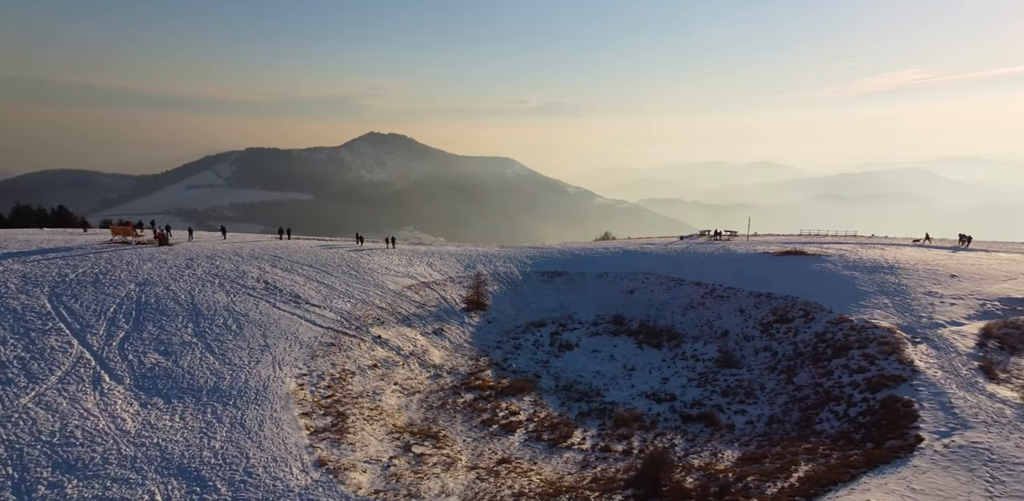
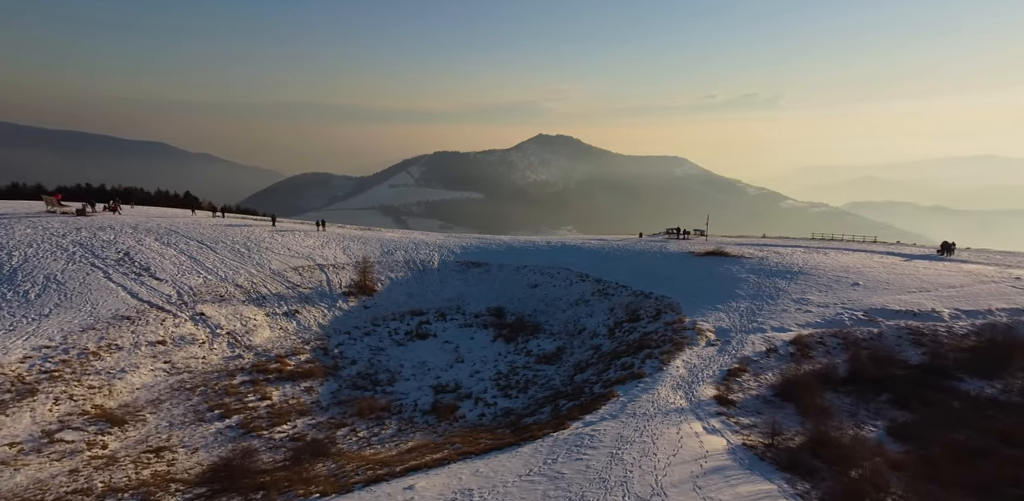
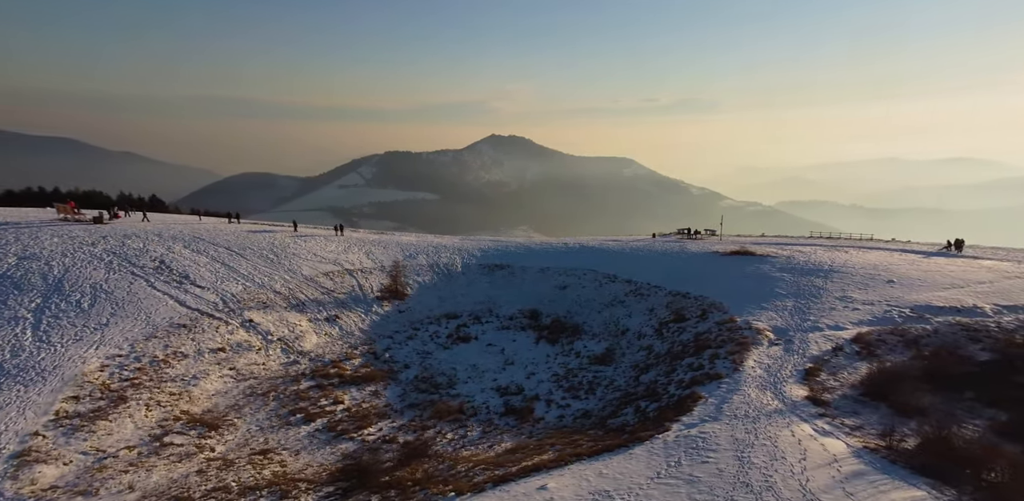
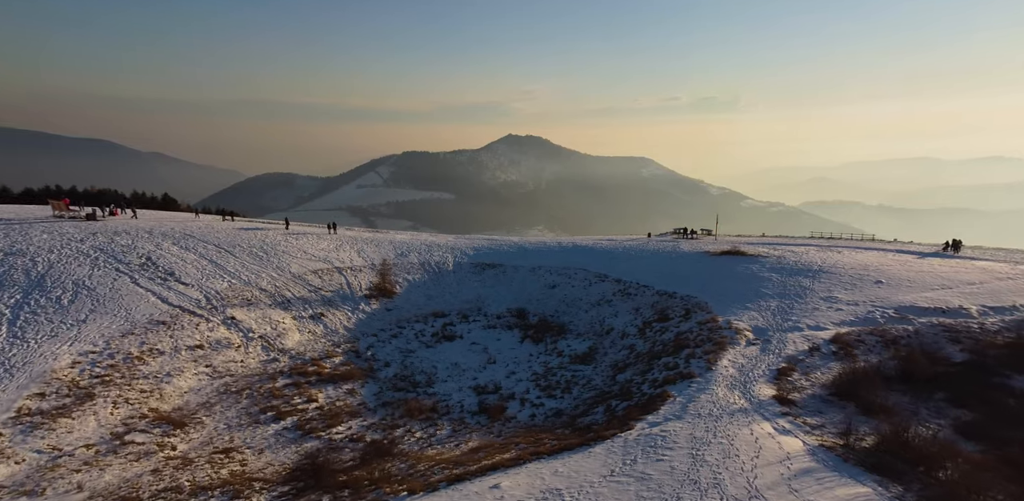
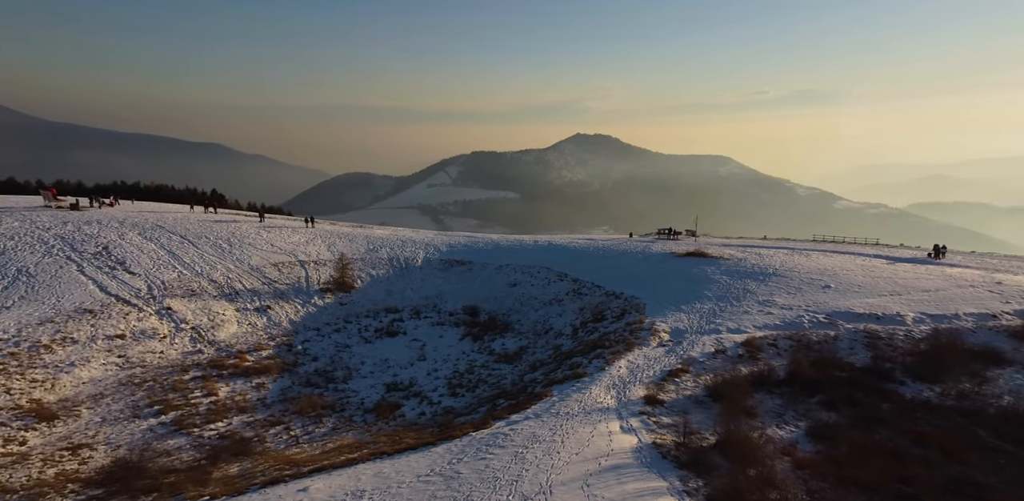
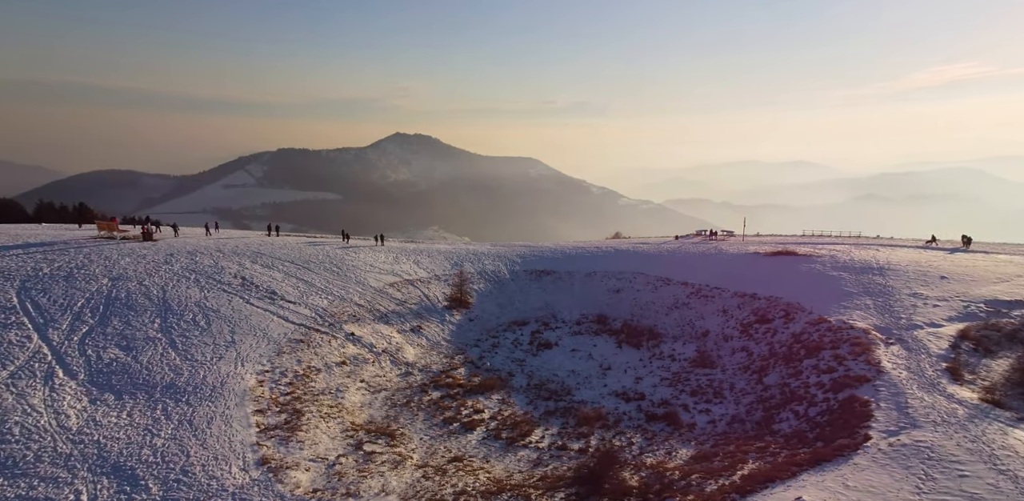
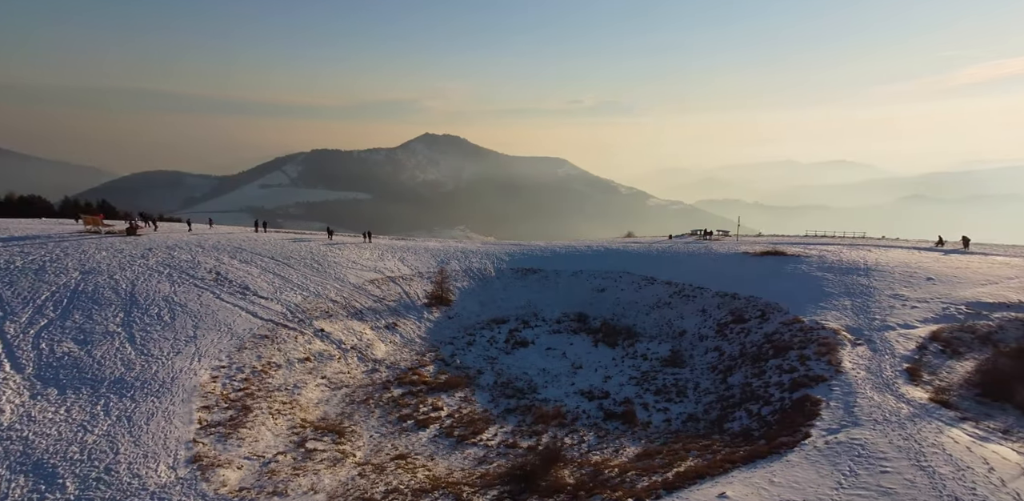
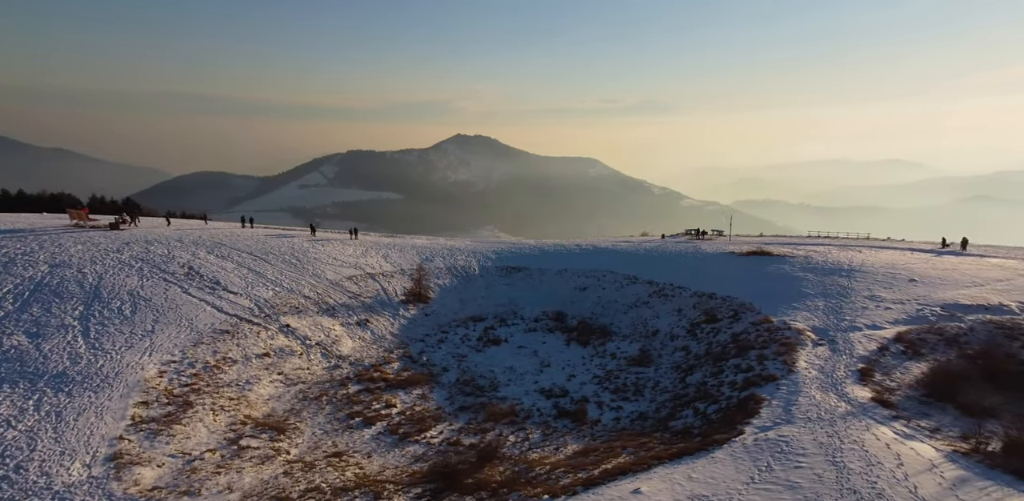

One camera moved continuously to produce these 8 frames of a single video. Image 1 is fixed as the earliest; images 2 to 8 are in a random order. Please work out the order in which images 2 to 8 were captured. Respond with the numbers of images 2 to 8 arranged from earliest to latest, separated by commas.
6, 7, 8, 3, 4, 2, 5
